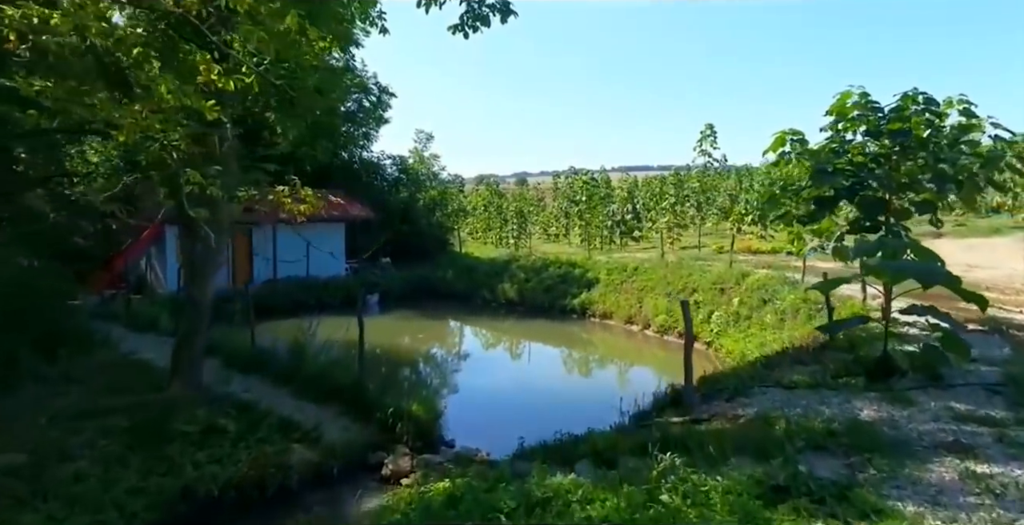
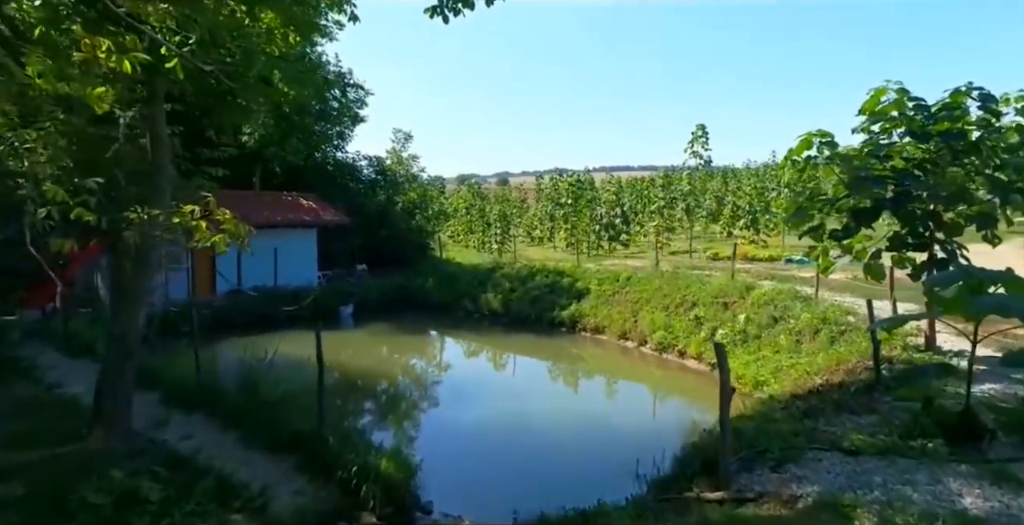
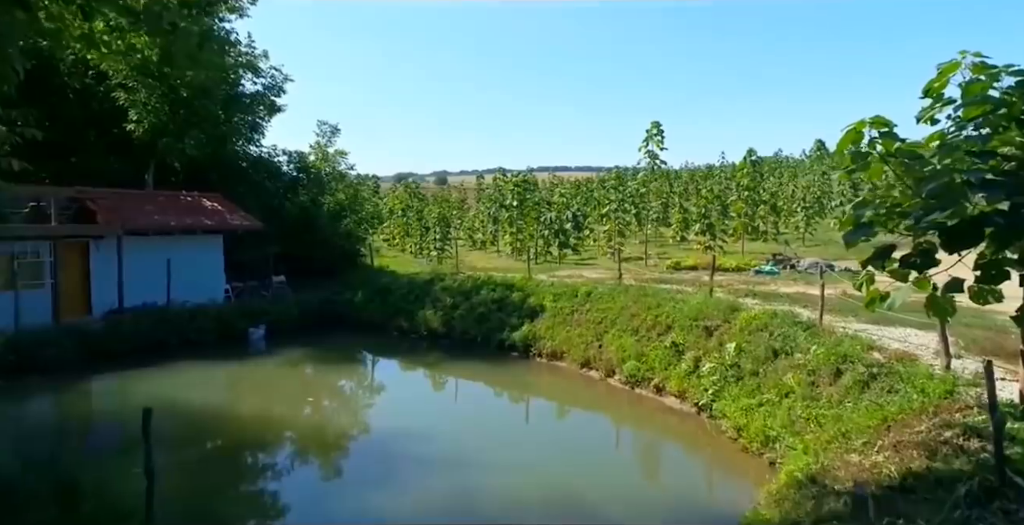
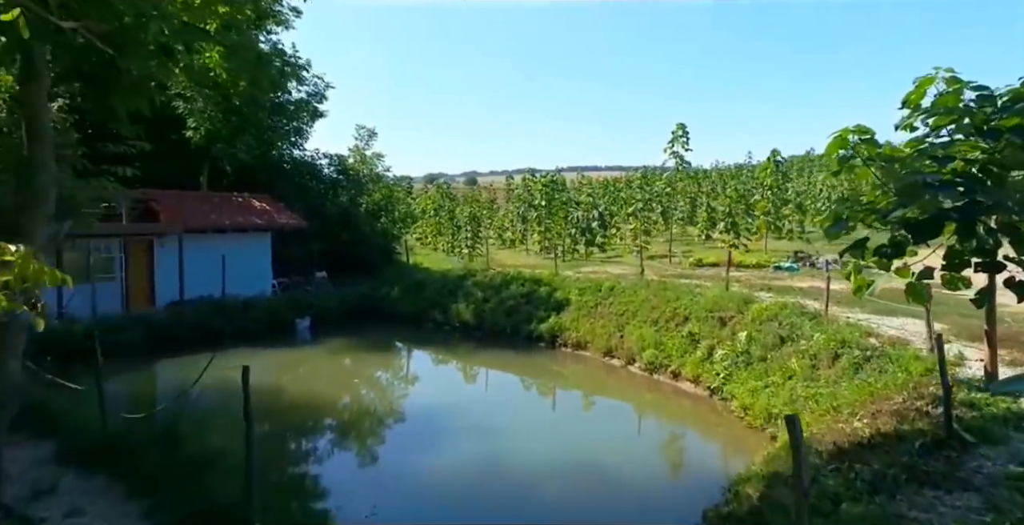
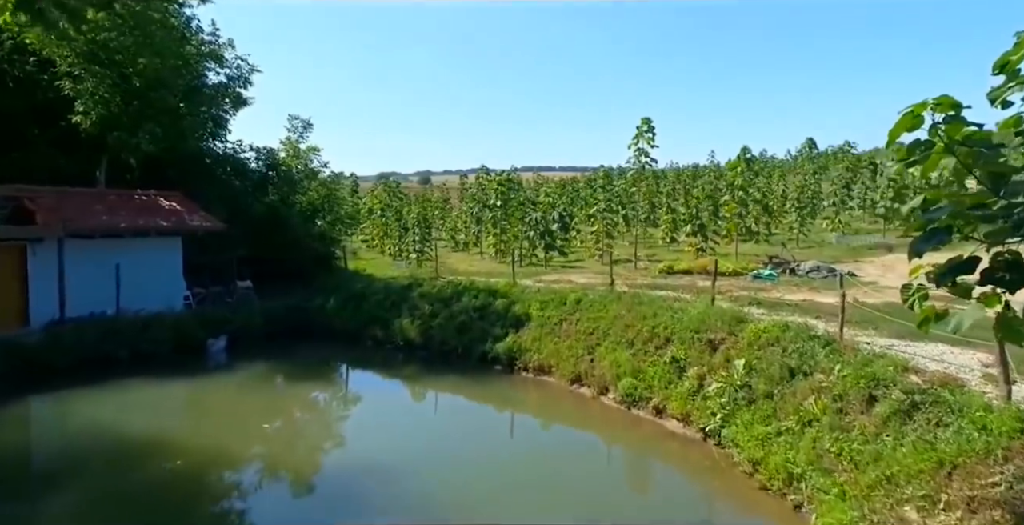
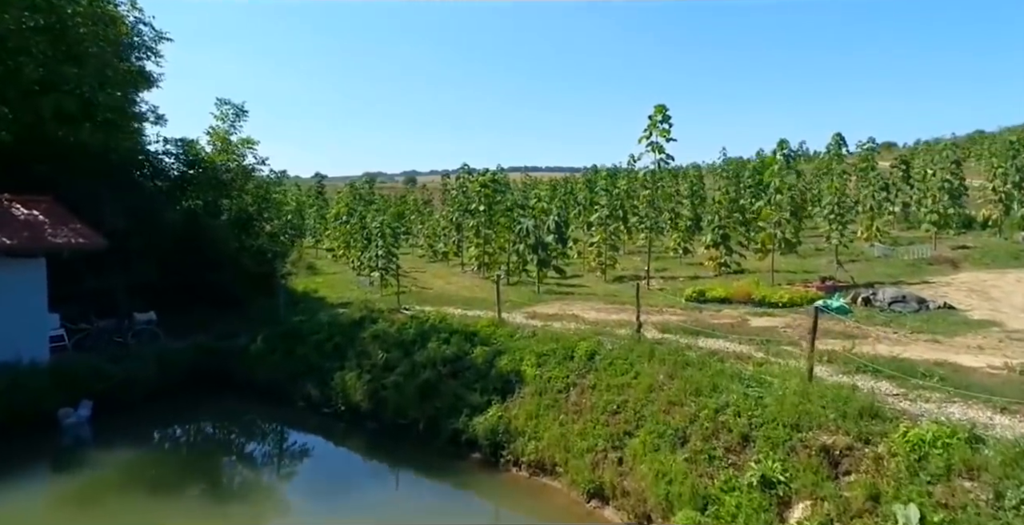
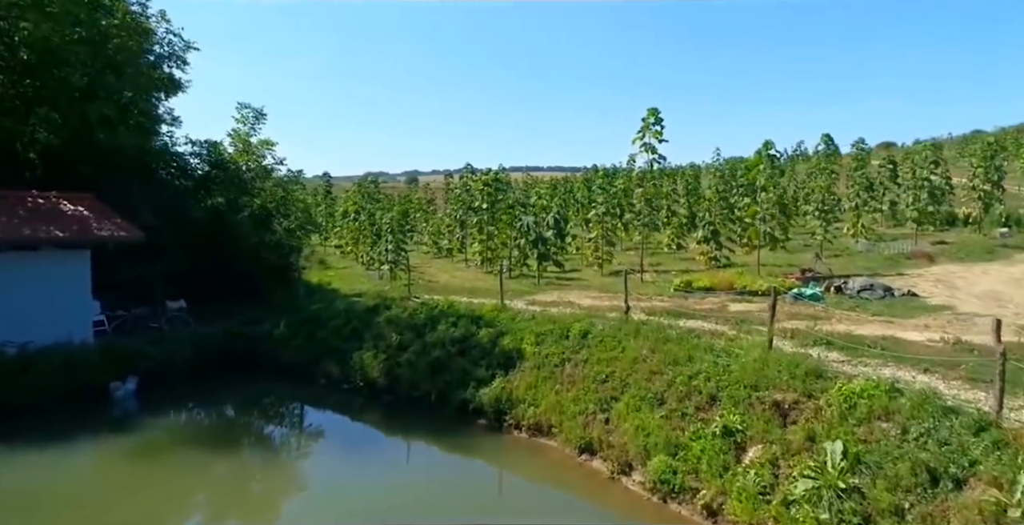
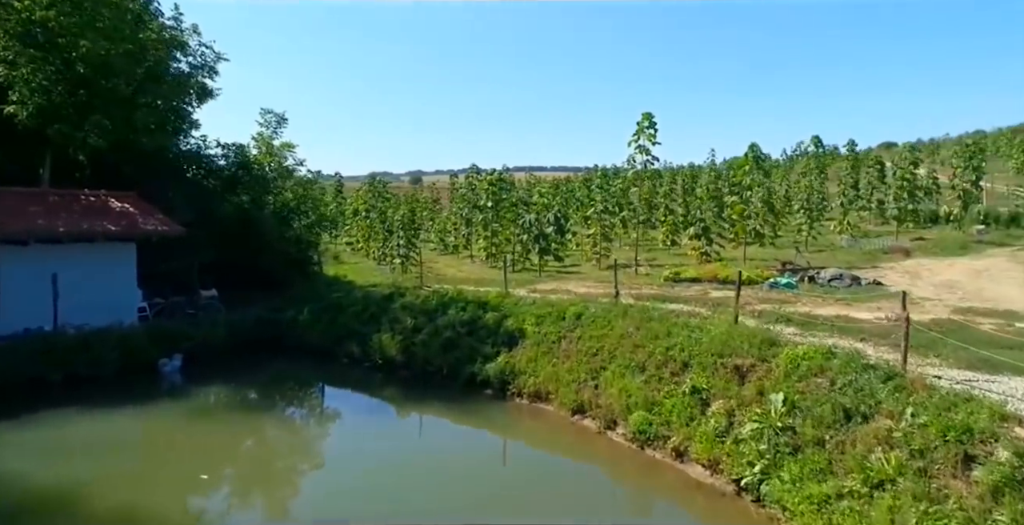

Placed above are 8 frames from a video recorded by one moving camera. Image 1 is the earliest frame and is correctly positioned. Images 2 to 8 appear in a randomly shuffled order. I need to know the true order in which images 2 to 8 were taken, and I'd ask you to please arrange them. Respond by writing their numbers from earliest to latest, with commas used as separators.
2, 4, 3, 5, 8, 7, 6
